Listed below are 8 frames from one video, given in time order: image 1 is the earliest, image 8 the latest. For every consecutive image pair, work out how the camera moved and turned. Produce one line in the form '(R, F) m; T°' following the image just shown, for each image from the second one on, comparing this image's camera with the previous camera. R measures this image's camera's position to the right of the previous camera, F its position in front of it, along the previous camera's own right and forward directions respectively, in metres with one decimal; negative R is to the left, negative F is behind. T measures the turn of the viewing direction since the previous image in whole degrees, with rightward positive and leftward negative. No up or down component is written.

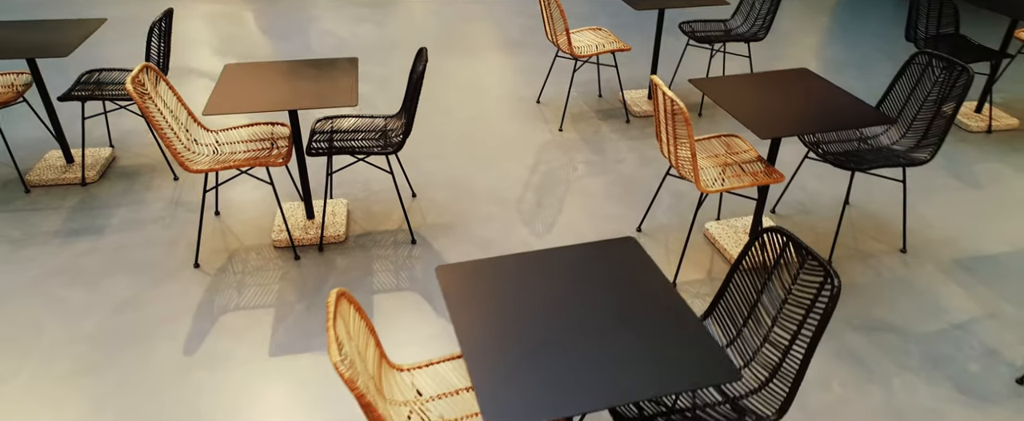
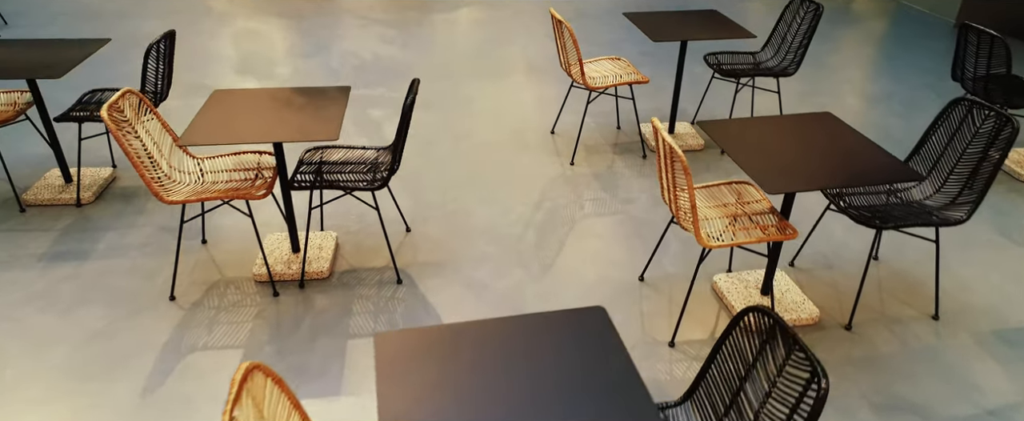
(+0.2, +0.2) m; -4°
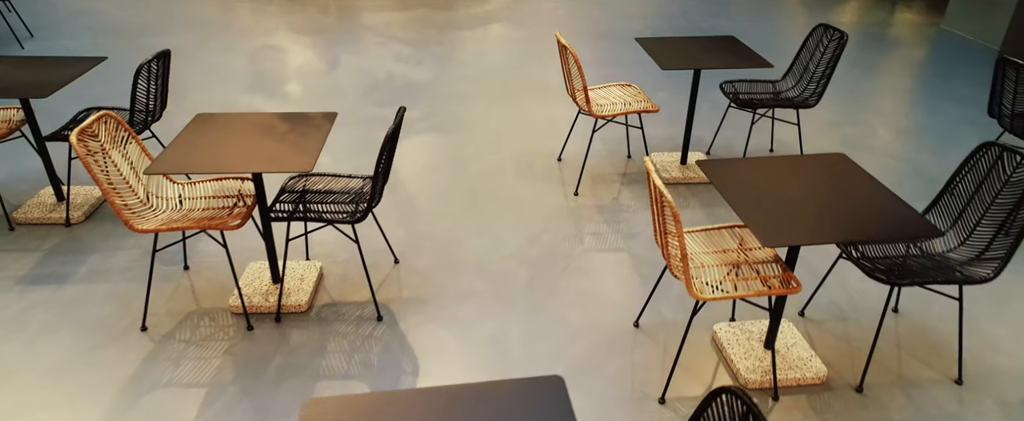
(+0.2, +0.1) m; -3°
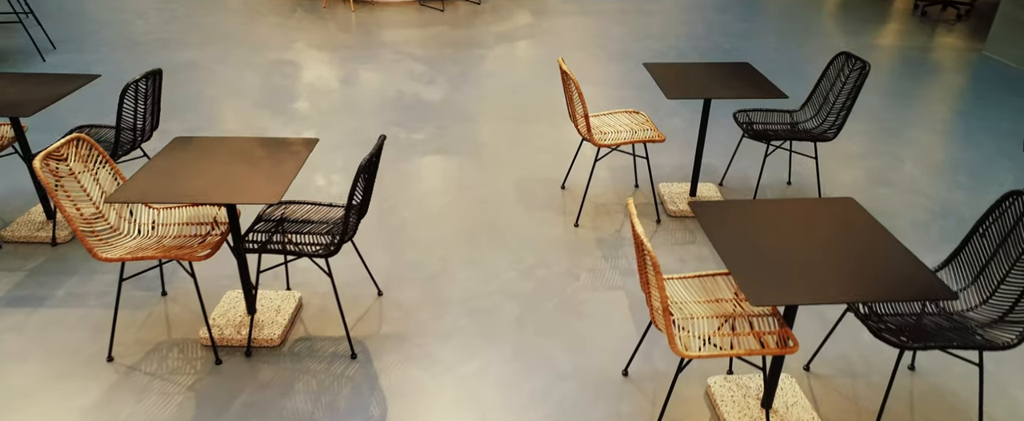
(+0.2, +0.1) m; -3°
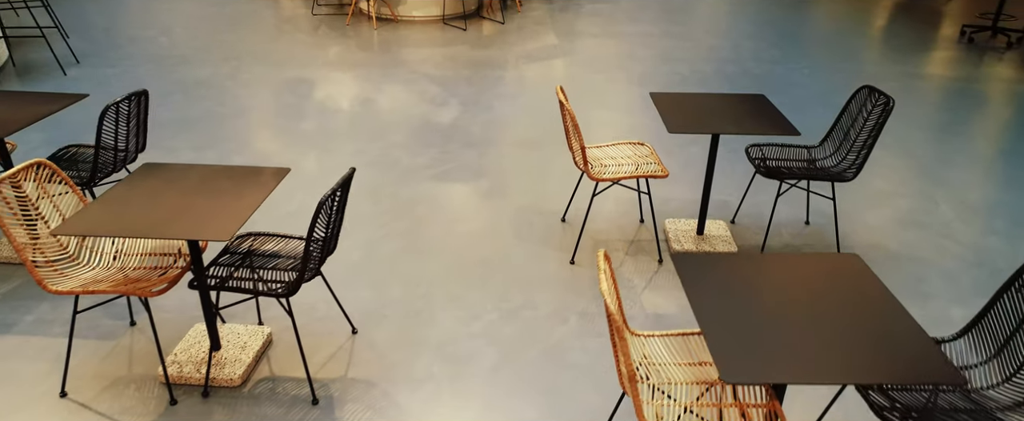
(+0.2, +0.2) m; -3°
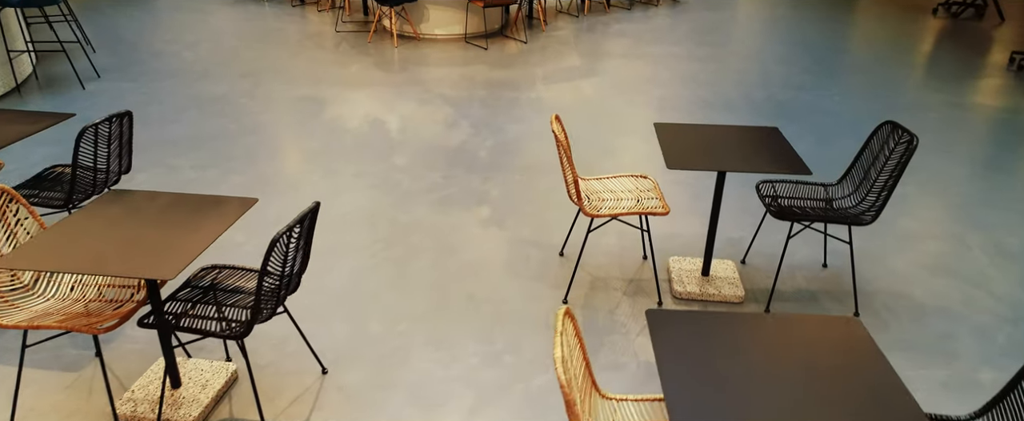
(+0.2, +0.2) m; -3°
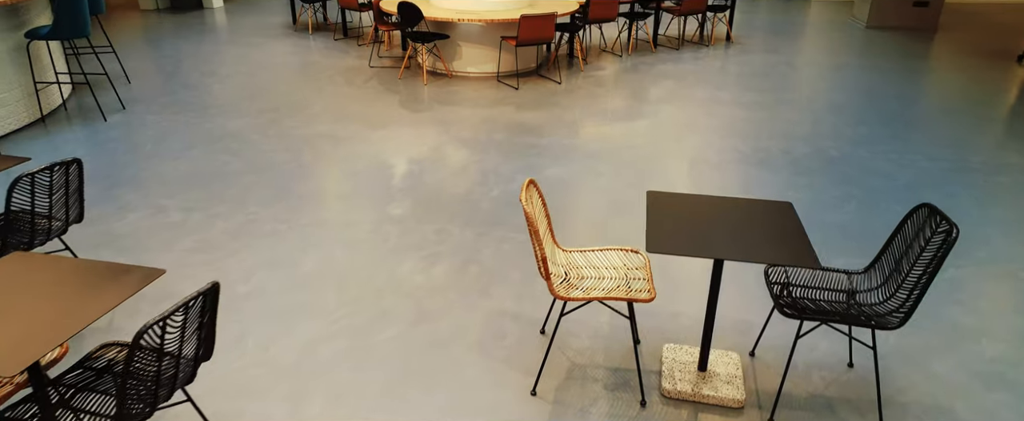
(+0.4, +0.4) m; -5°
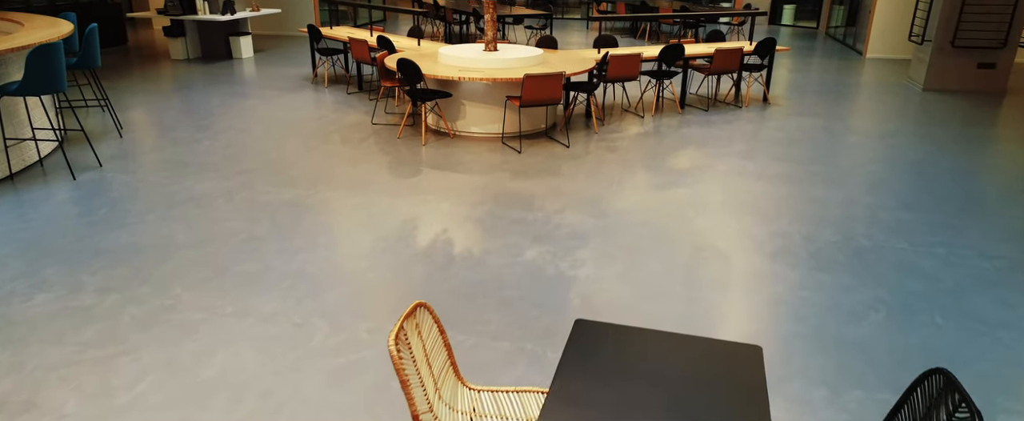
(+0.5, +0.6) m; -5°
